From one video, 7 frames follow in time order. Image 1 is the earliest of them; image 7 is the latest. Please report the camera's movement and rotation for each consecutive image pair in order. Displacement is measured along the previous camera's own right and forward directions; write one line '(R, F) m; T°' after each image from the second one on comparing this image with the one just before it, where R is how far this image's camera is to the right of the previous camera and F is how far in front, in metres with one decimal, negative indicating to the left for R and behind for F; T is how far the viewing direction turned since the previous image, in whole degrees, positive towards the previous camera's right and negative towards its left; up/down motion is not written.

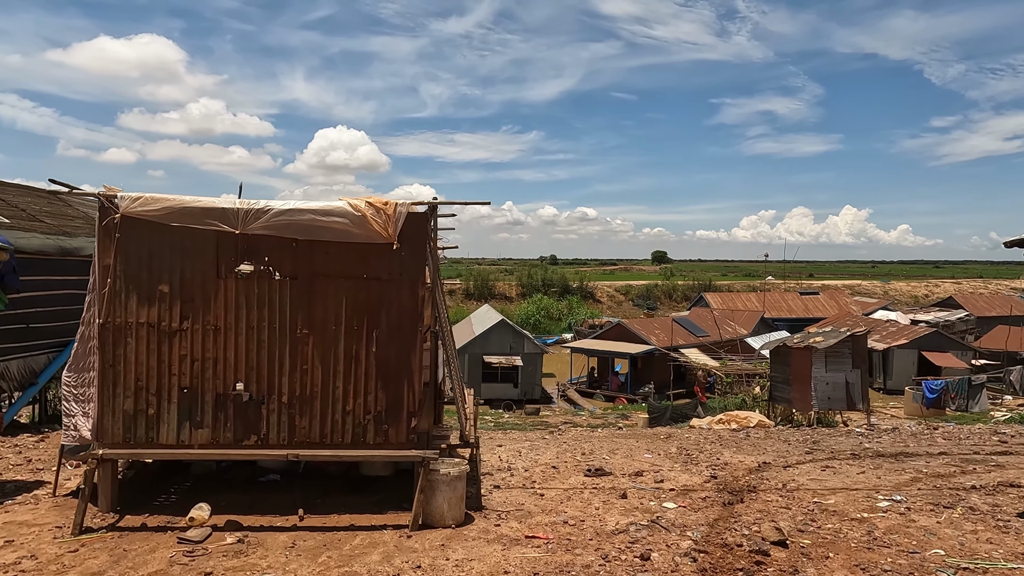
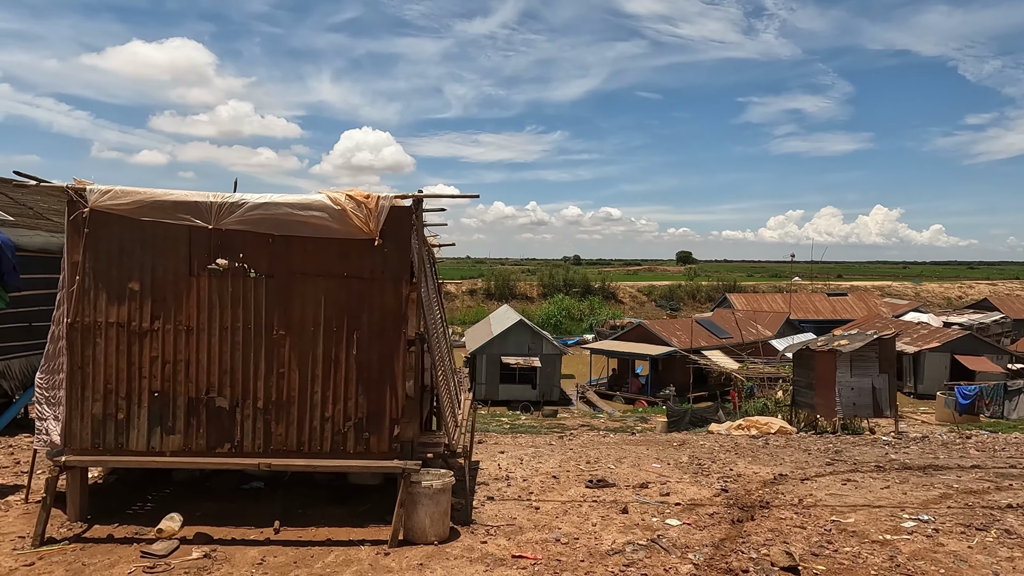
(+0.3, +0.5) m; -2°
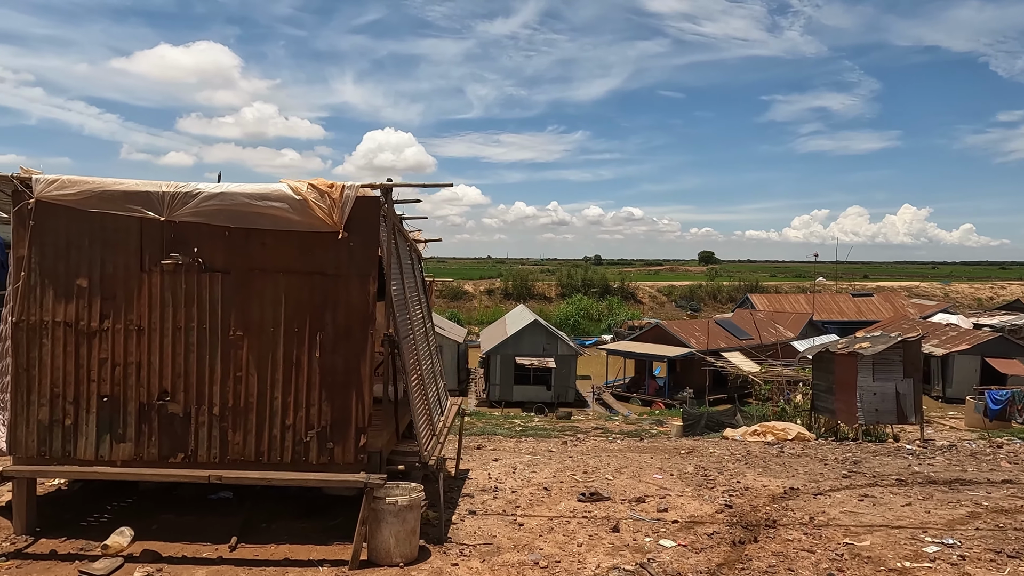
(+0.4, +0.5) m; -2°
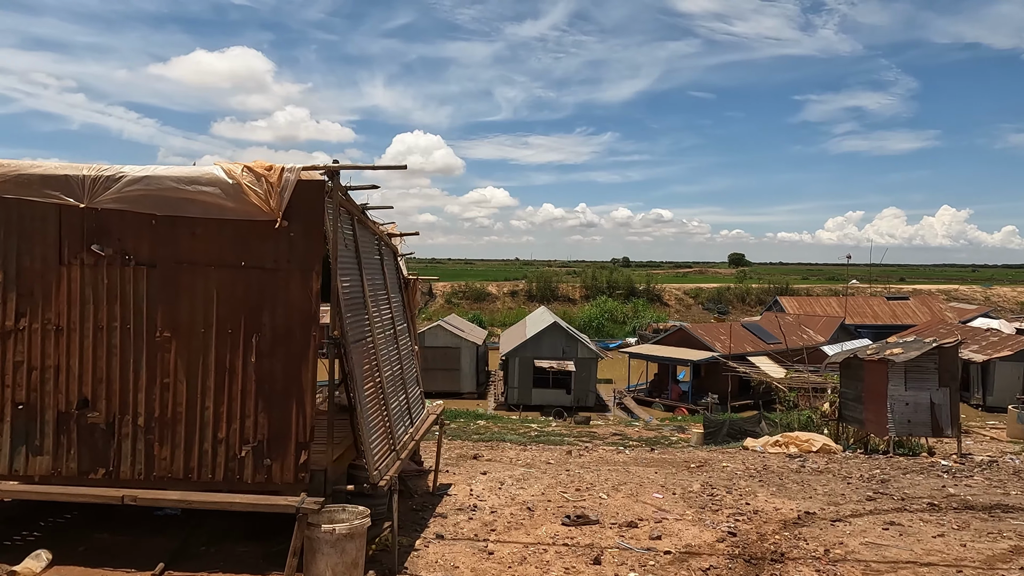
(+0.5, +0.7) m; -2°
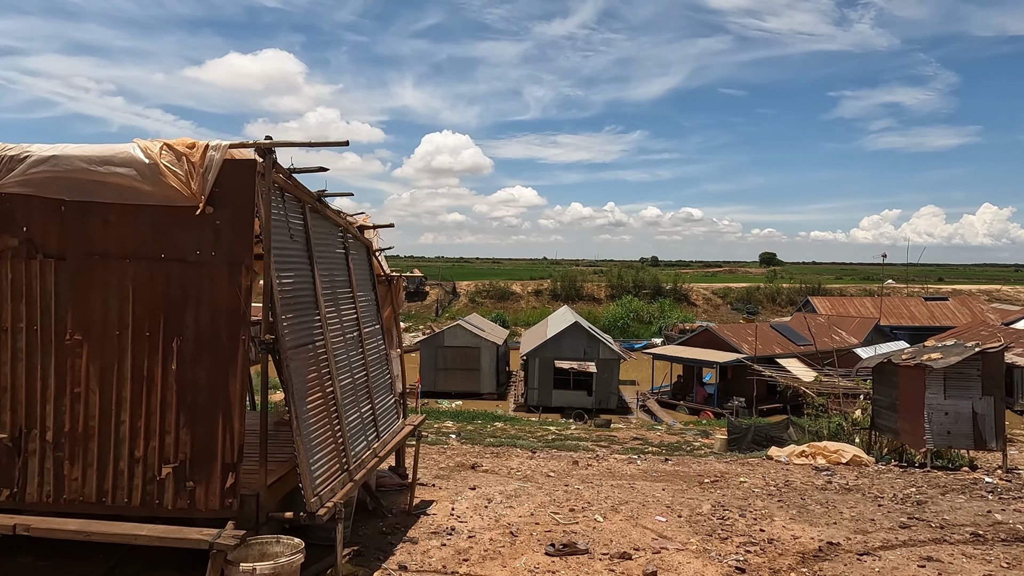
(+0.4, +0.8) m; -2°
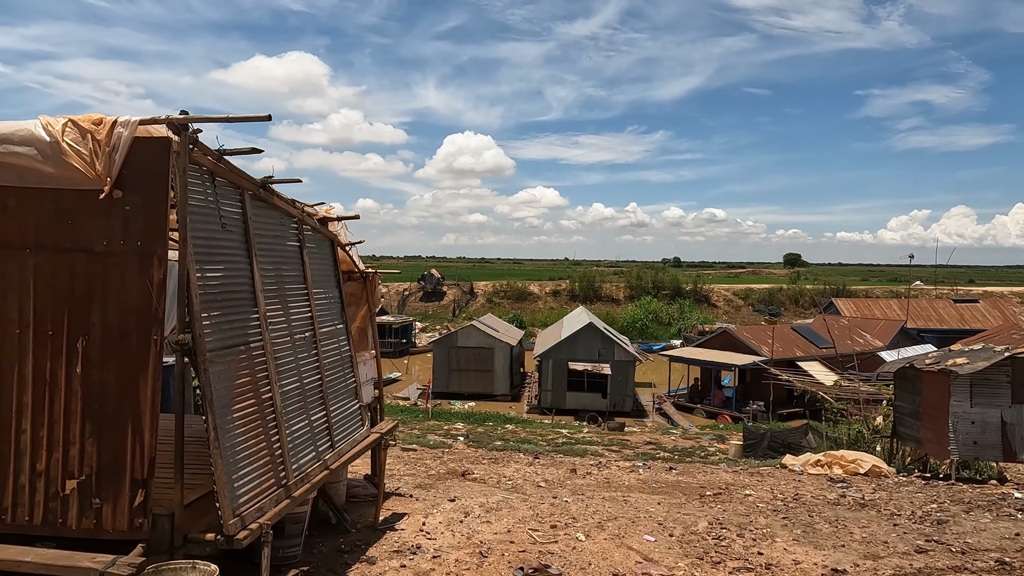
(+0.4, +0.5) m; -2°
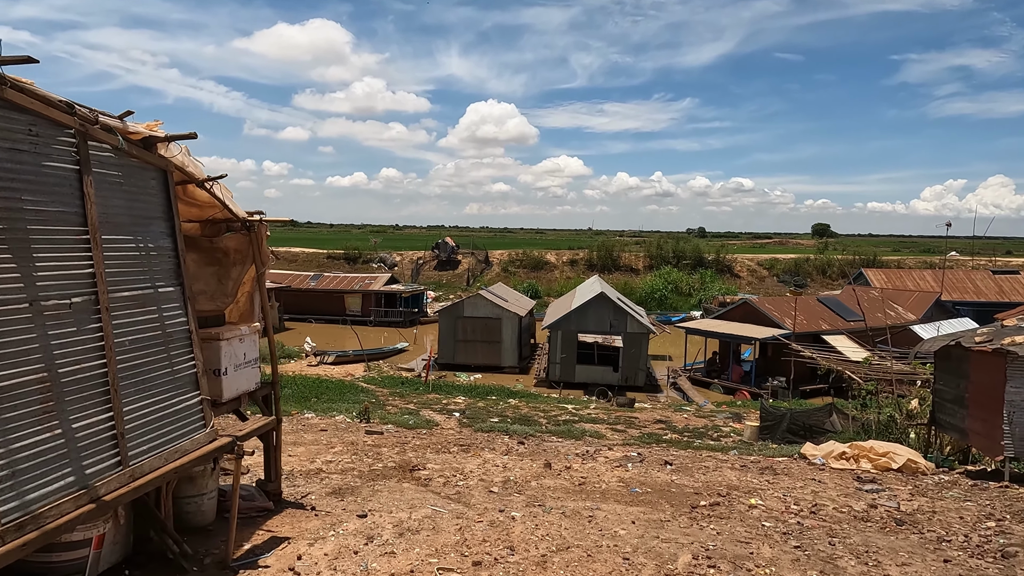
(+0.8, +1.8) m; -2°
